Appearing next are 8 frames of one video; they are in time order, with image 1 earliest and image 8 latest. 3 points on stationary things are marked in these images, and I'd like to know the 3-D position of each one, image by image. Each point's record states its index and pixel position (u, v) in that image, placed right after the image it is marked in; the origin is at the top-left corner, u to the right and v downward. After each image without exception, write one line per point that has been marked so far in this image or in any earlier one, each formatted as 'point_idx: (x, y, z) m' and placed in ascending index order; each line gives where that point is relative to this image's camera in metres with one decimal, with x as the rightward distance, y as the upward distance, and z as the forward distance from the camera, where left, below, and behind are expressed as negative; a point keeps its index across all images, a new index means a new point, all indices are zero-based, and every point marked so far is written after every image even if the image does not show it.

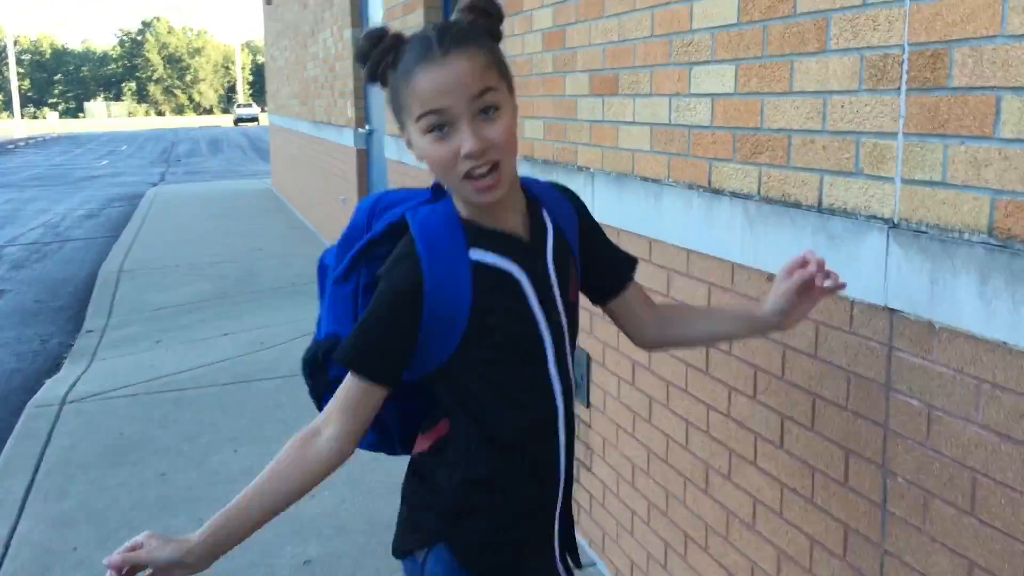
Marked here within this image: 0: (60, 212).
0: (-7.5, +1.2, +15.8) m
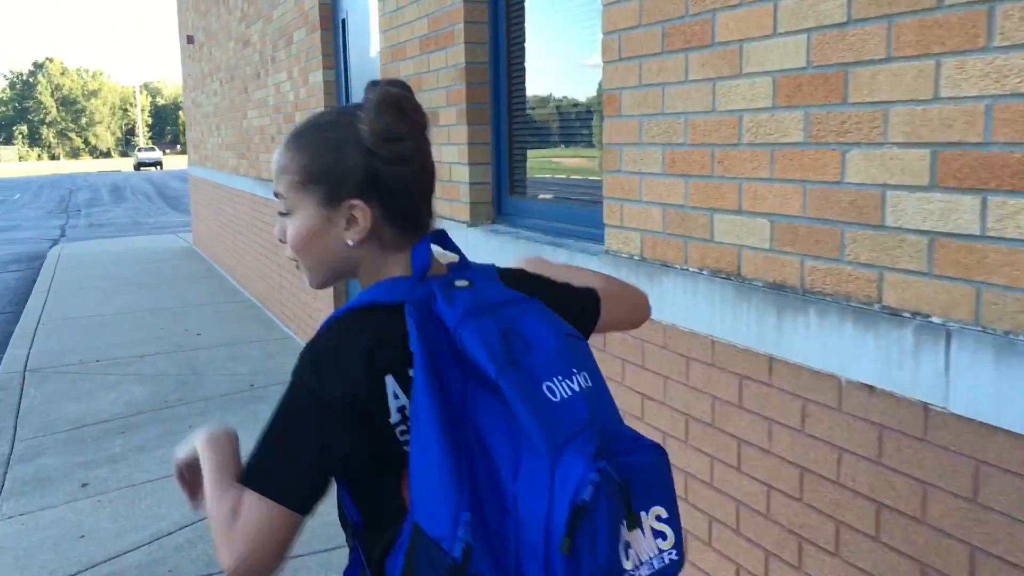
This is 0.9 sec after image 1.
0: (-8.1, +0.1, +13.7) m
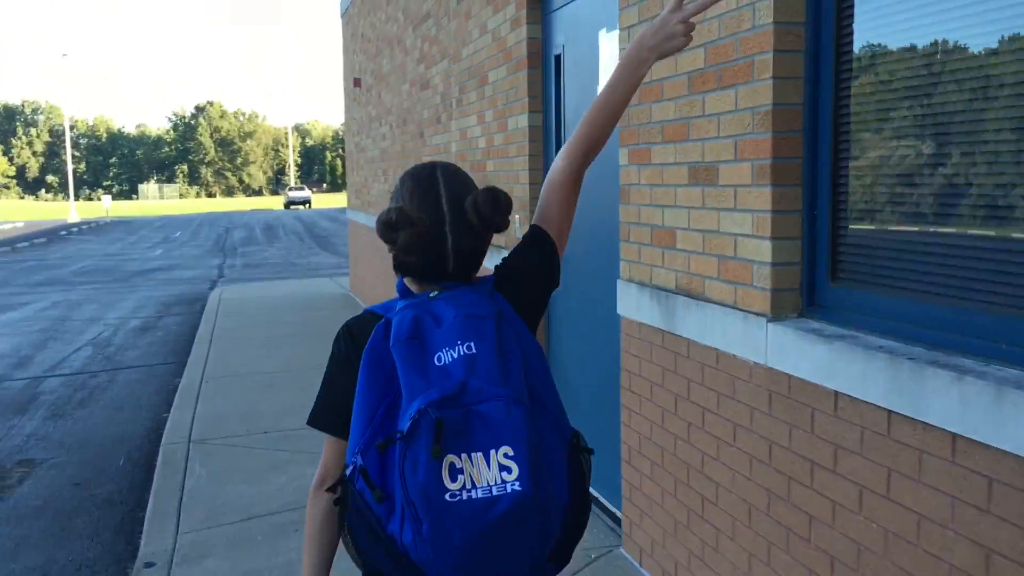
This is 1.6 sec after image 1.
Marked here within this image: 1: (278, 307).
0: (-5.8, -0.5, +13.7) m
1: (-3.3, -0.3, +13.4) m
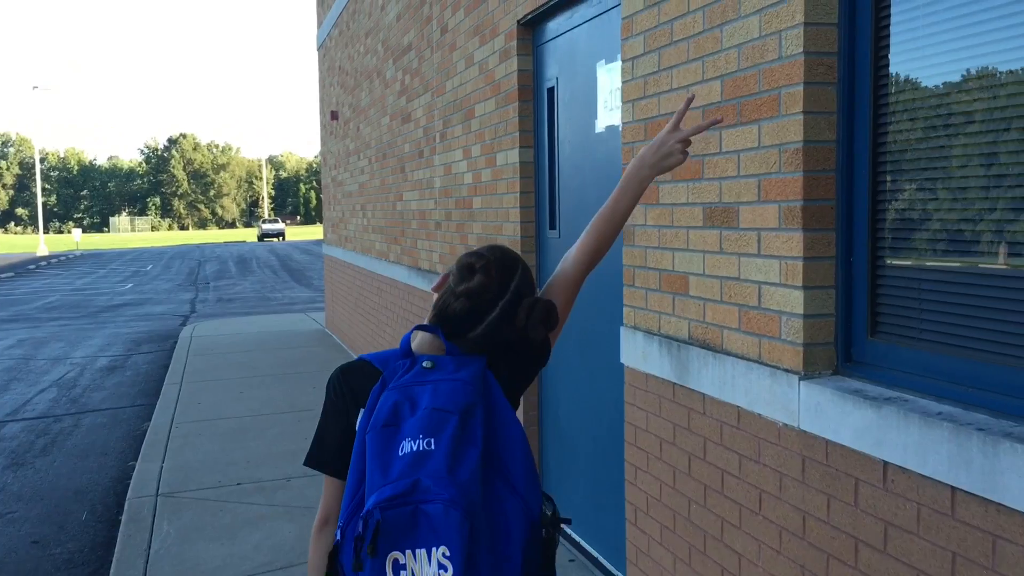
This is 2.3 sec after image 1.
0: (-6.0, -1.0, +13.3) m
1: (-3.5, -0.8, +13.0) m
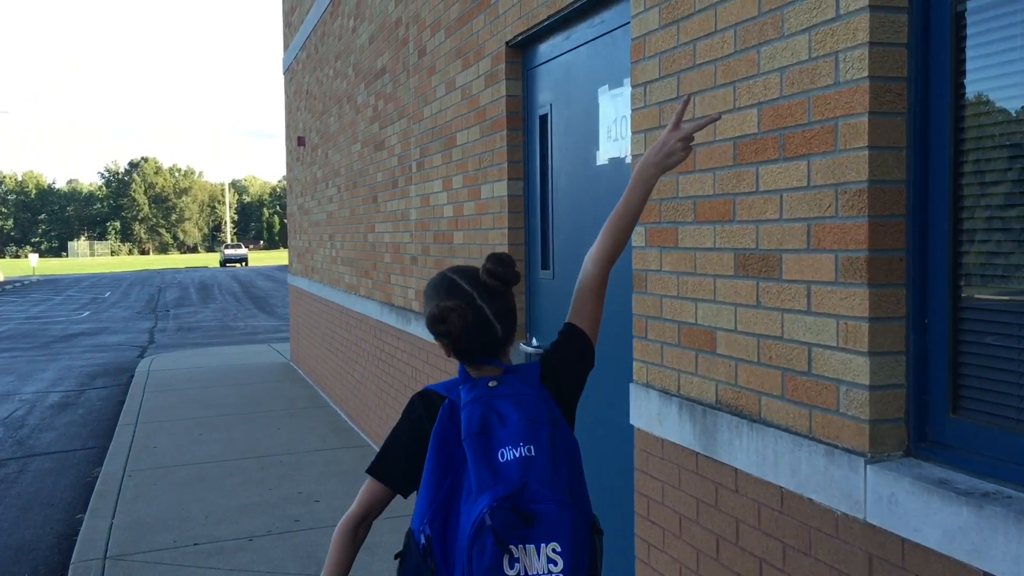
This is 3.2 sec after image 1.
0: (-6.4, -1.4, +12.6) m
1: (-3.9, -1.2, +12.5) m
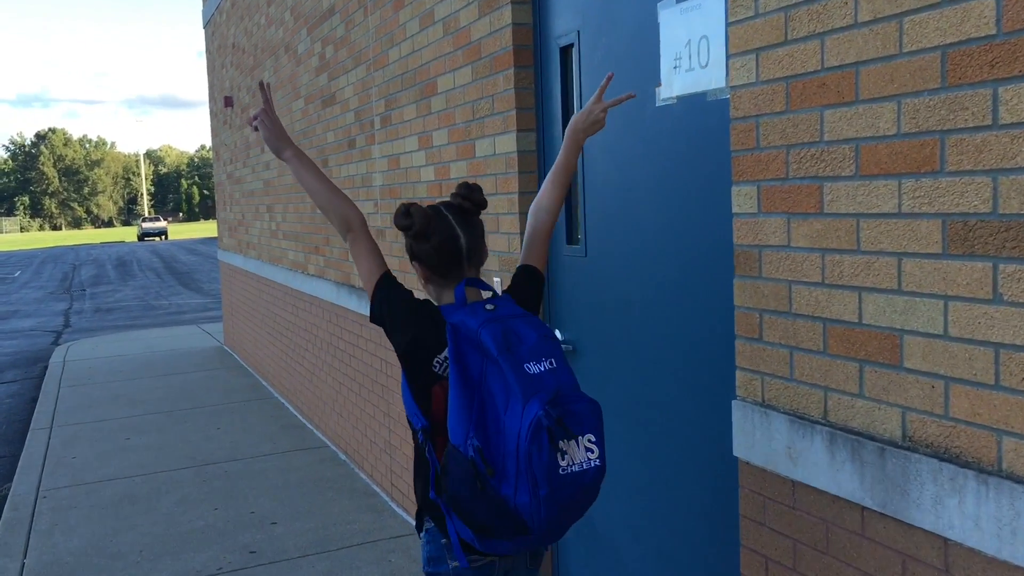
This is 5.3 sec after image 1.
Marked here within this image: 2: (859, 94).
0: (-6.9, -1.3, +11.2) m
1: (-4.4, -1.0, +11.2) m
2: (+0.7, +0.4, +2.0) m
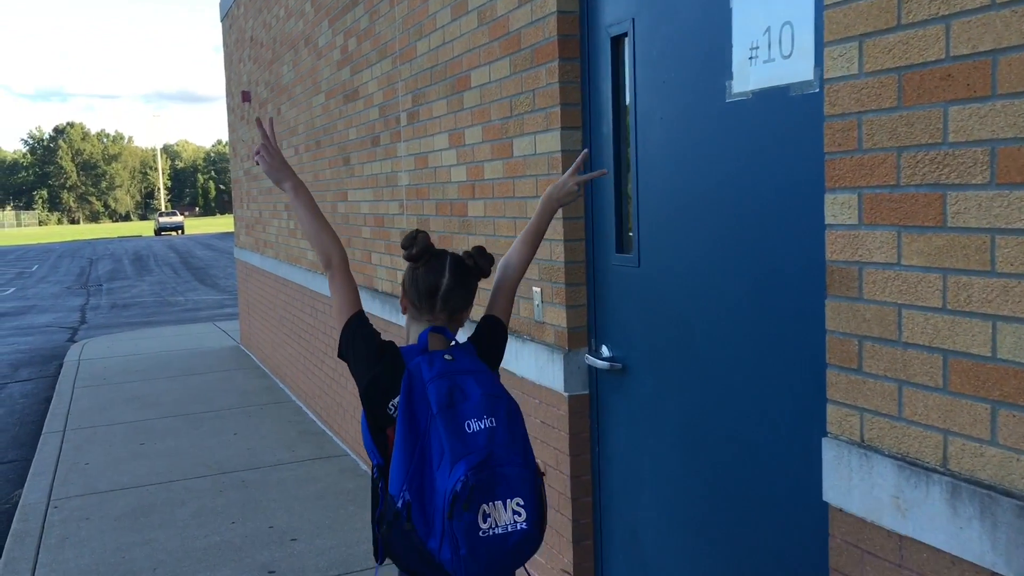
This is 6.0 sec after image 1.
0: (-6.6, -1.2, +11.0) m
1: (-4.1, -1.0, +11.0) m
2: (+0.9, +0.4, +1.7) m
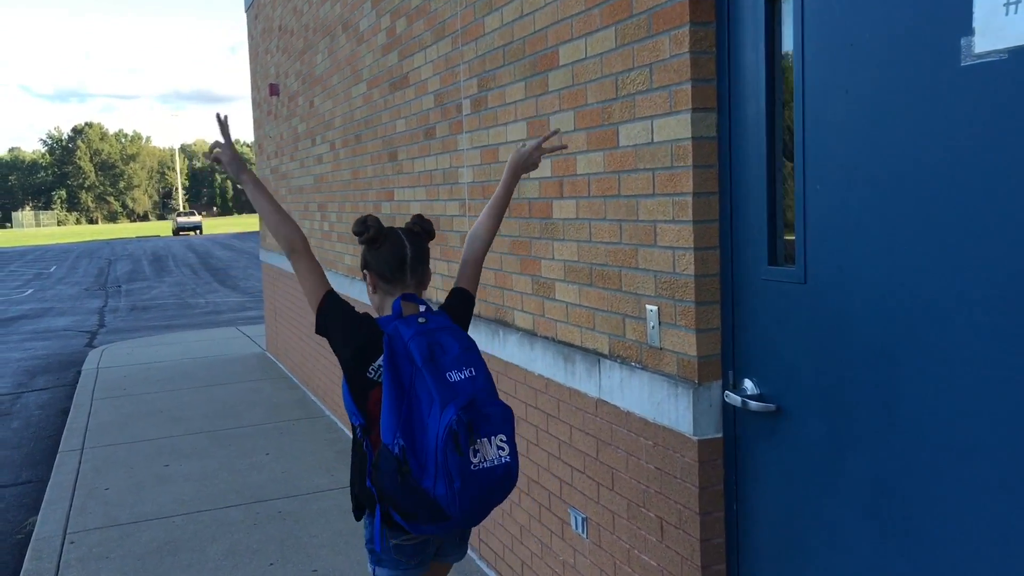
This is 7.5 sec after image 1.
0: (-6.1, -1.3, +10.4) m
1: (-3.7, -1.0, +10.4) m
2: (+1.2, +0.3, +1.0) m
